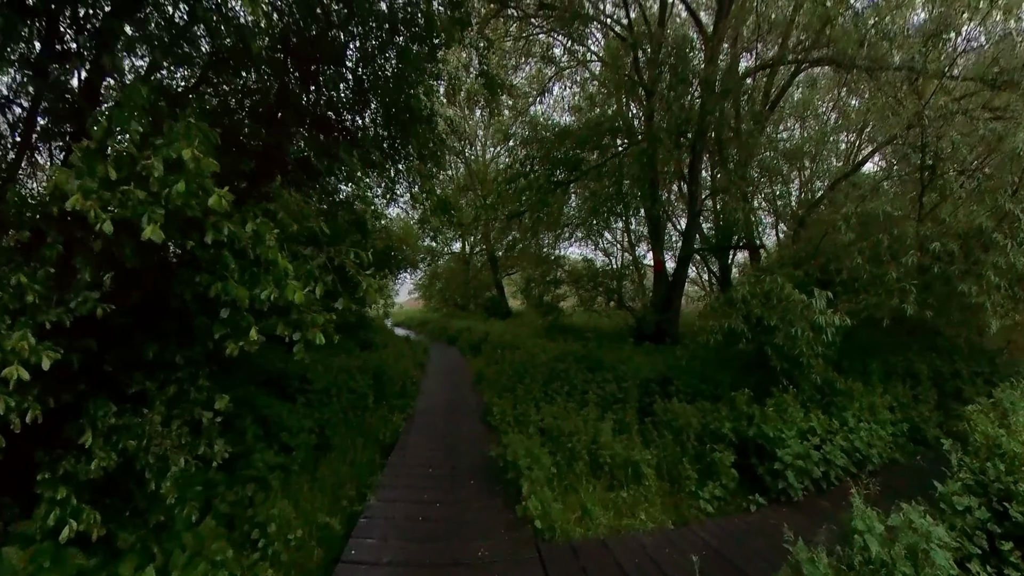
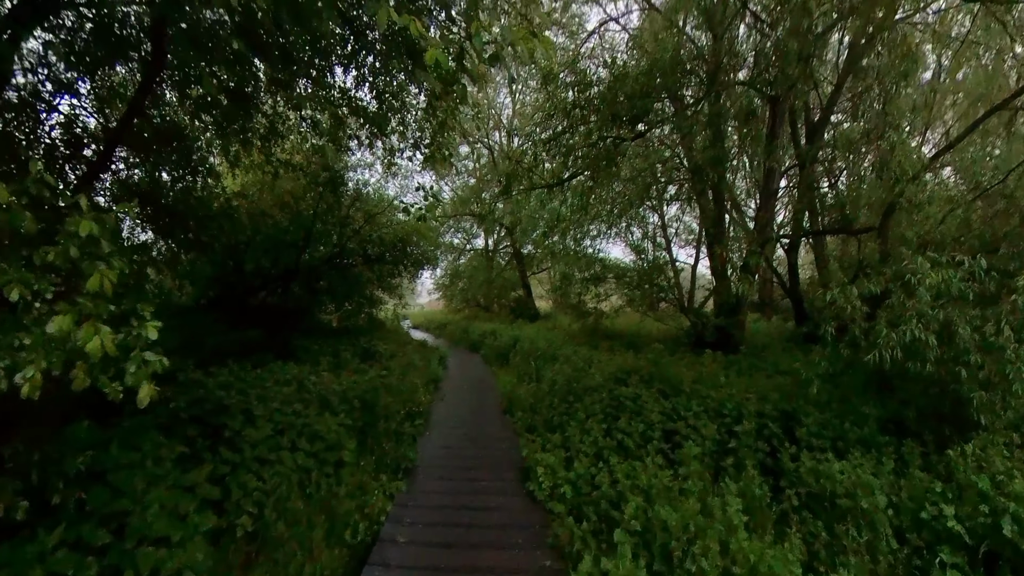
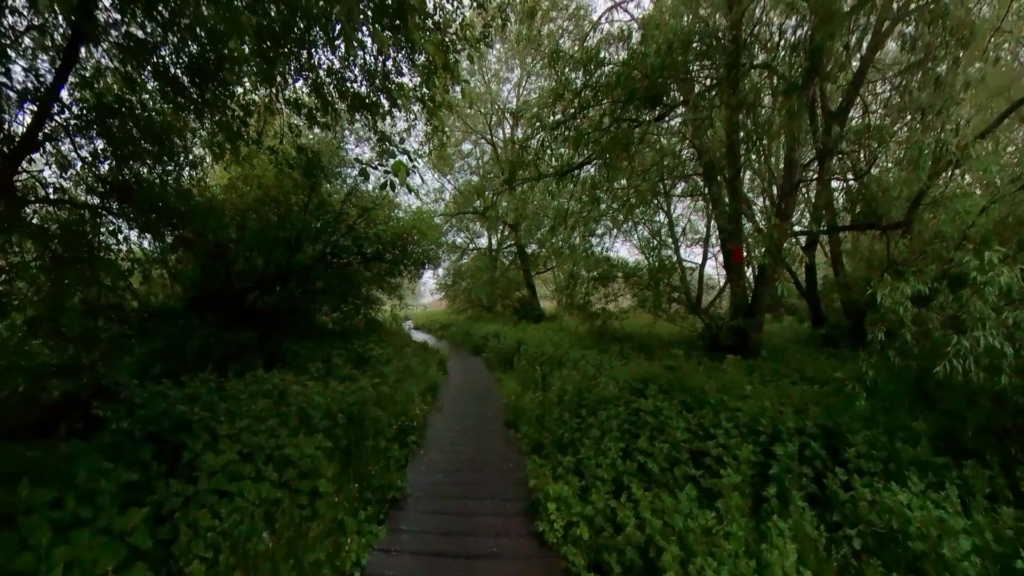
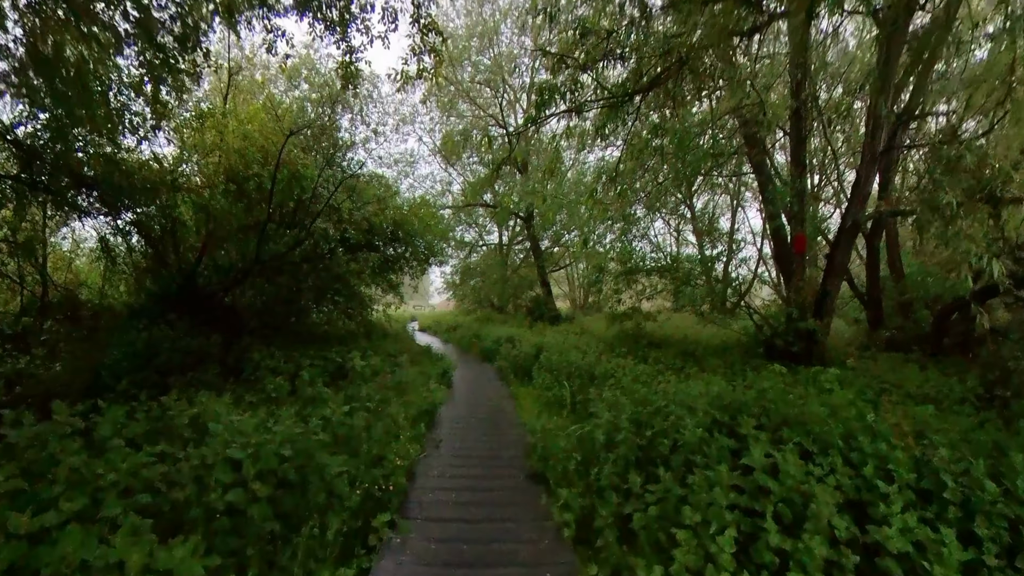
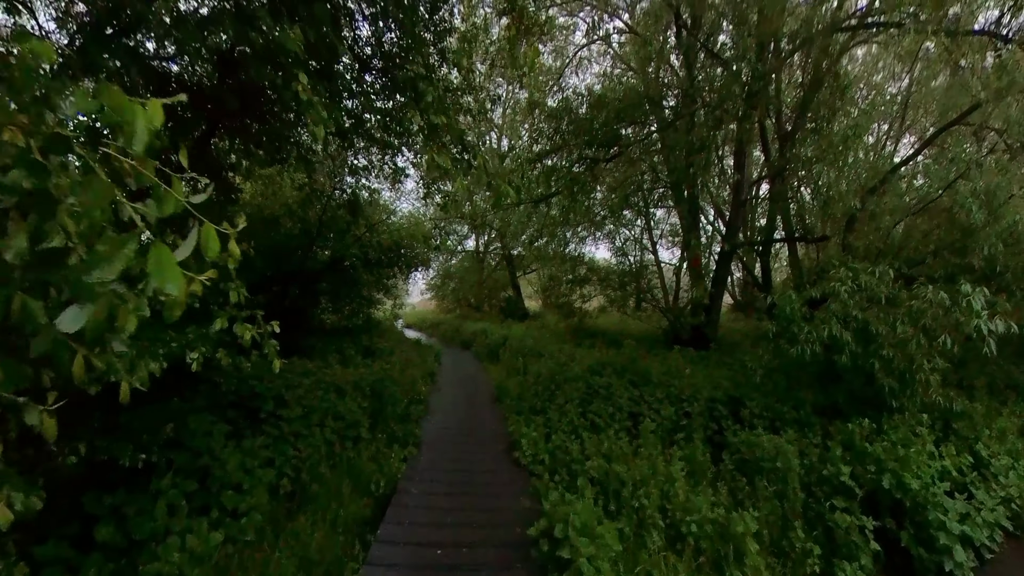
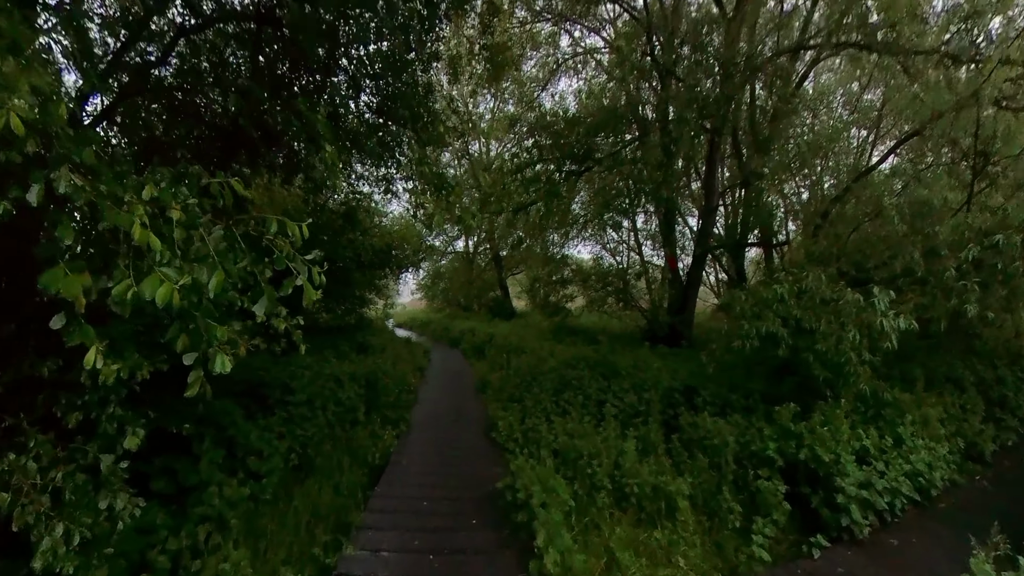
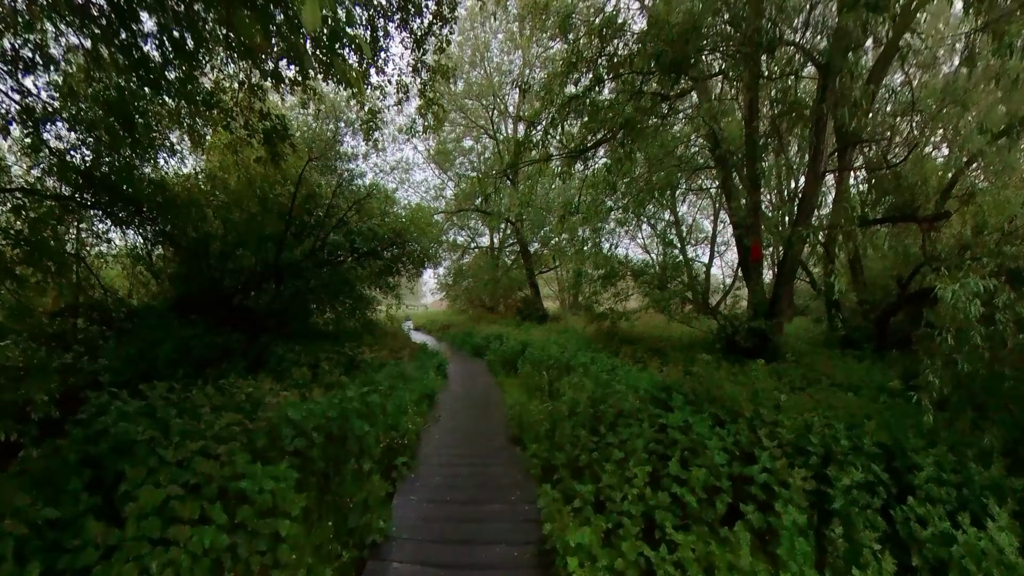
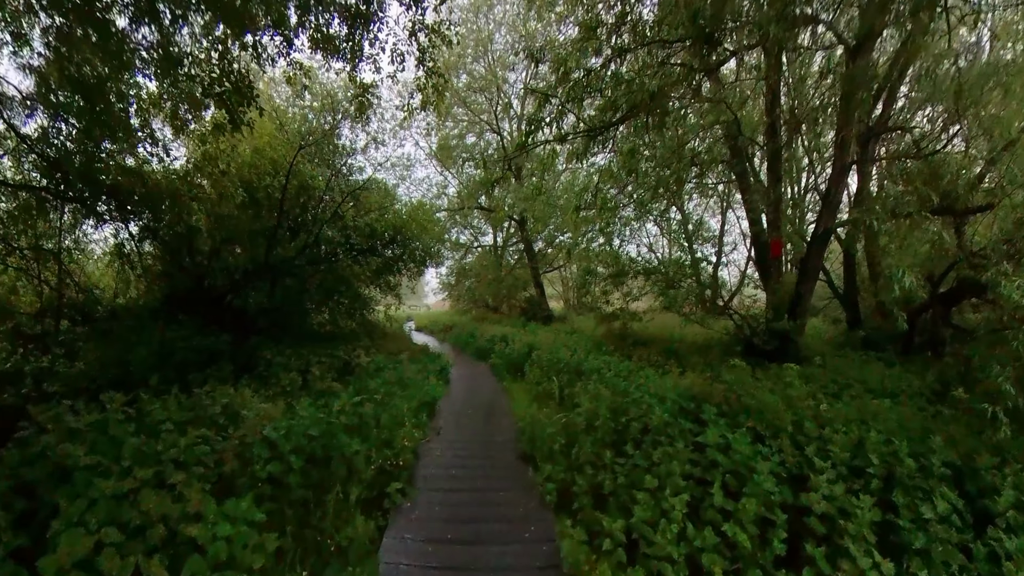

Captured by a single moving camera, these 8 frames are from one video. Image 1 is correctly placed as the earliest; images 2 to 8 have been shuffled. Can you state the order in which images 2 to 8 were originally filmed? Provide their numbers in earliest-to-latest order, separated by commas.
6, 5, 2, 3, 7, 8, 4
